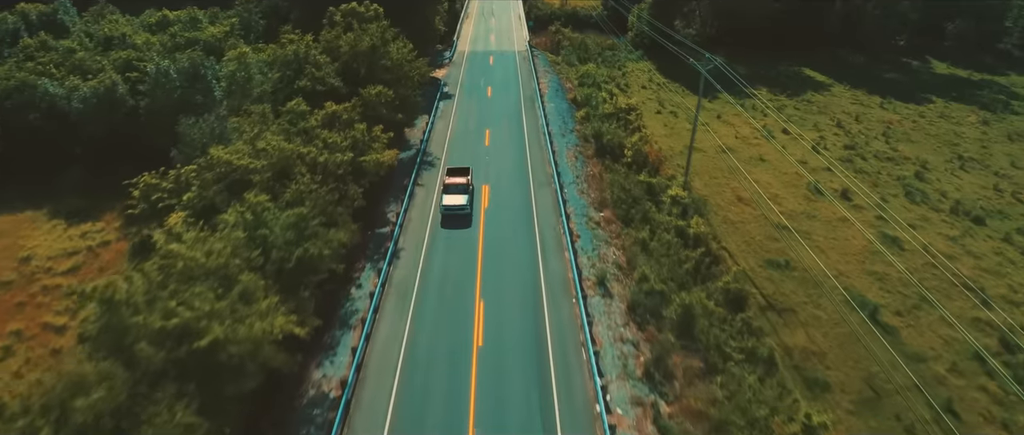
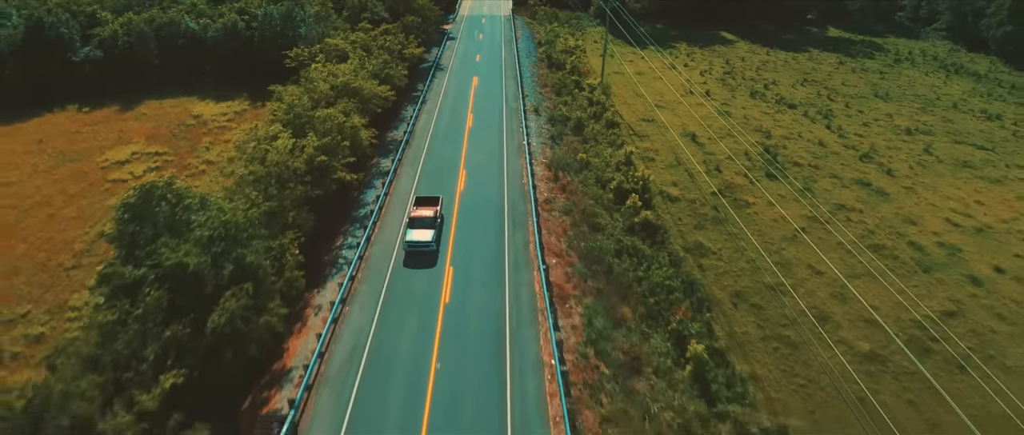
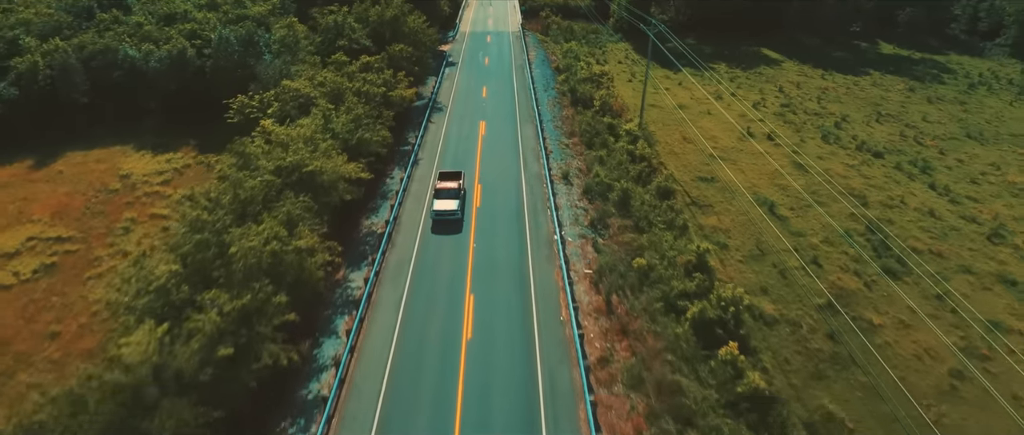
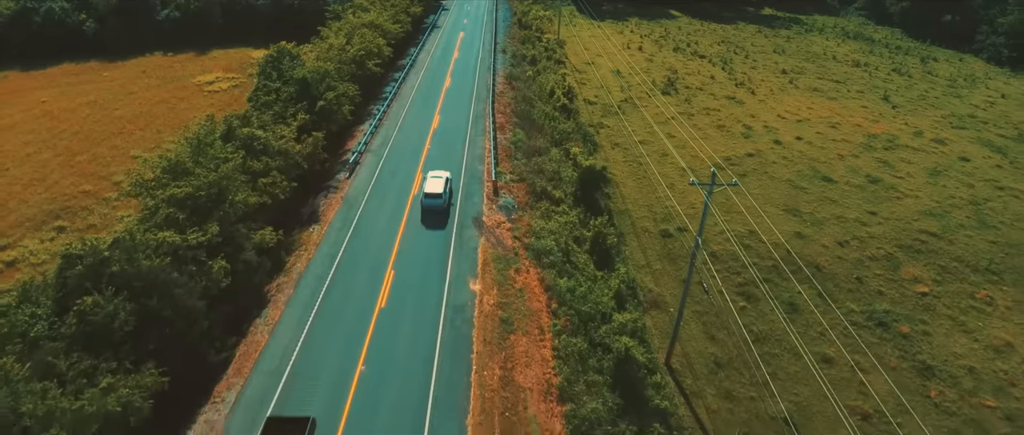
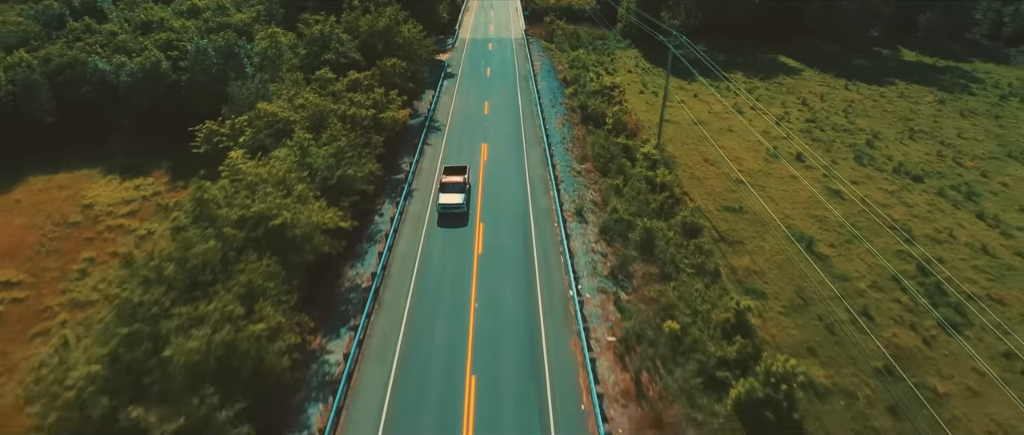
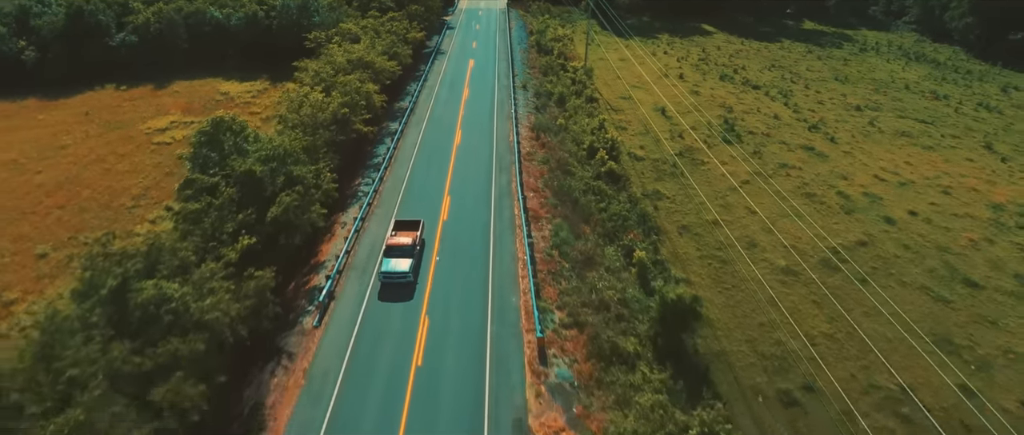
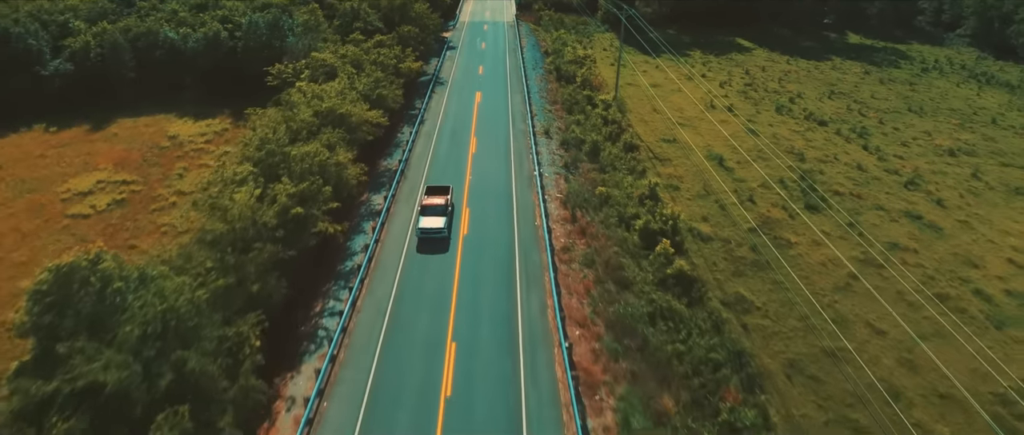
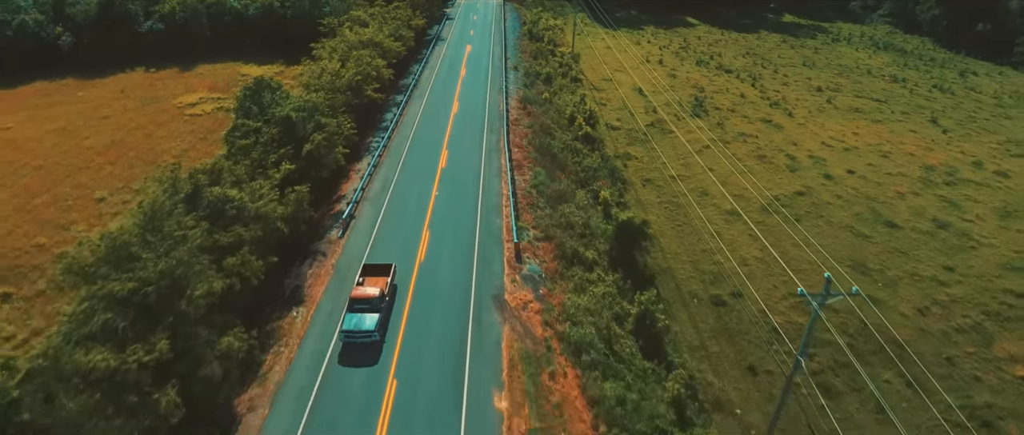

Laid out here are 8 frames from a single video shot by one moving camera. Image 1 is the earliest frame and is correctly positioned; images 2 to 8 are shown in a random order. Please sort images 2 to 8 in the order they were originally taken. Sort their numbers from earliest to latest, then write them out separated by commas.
5, 3, 7, 2, 6, 8, 4
